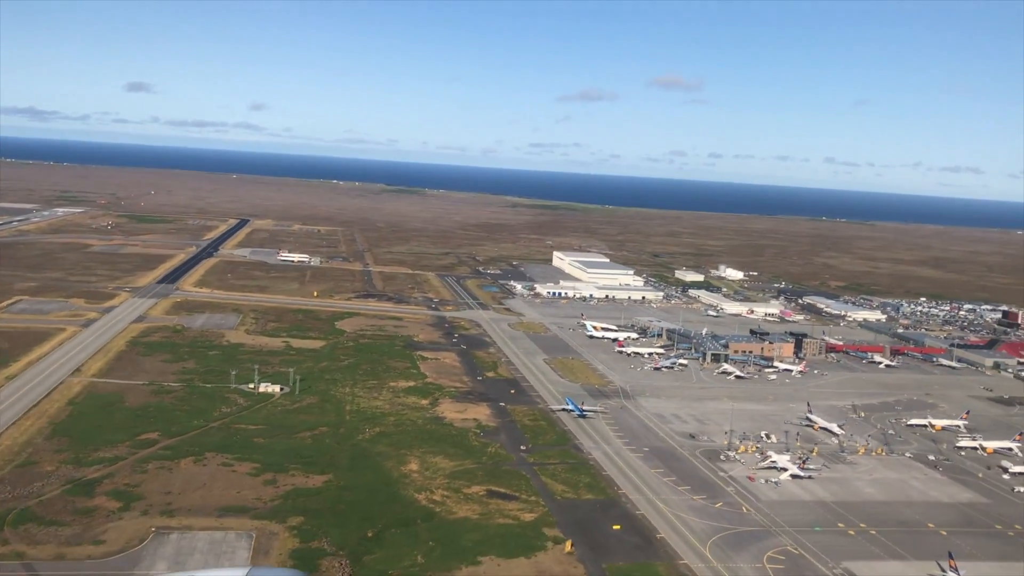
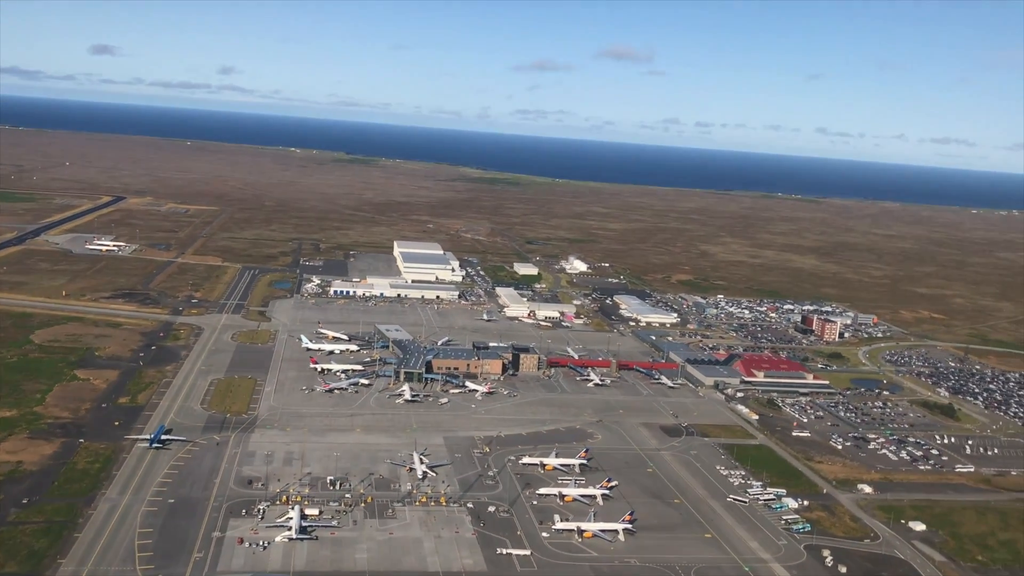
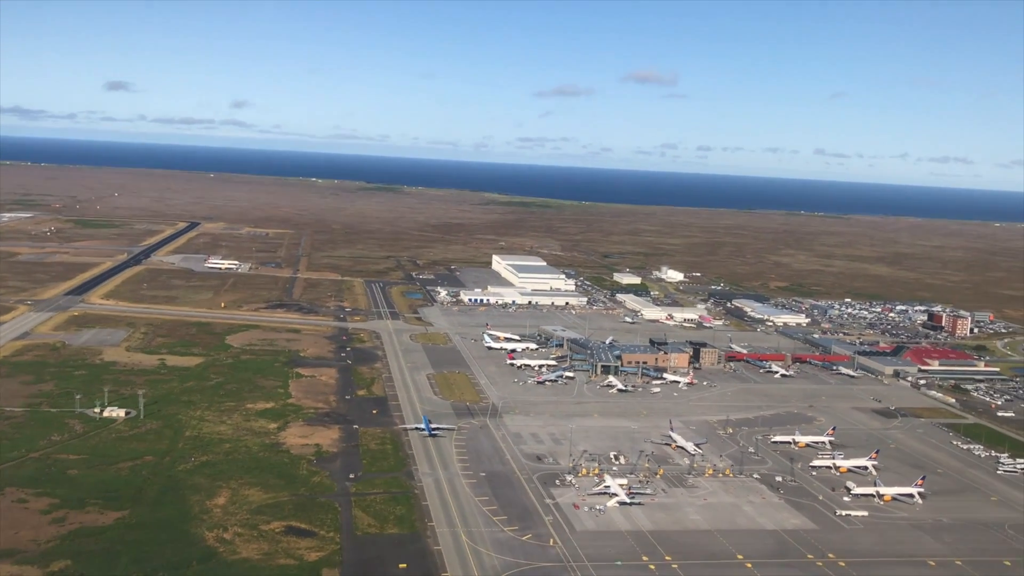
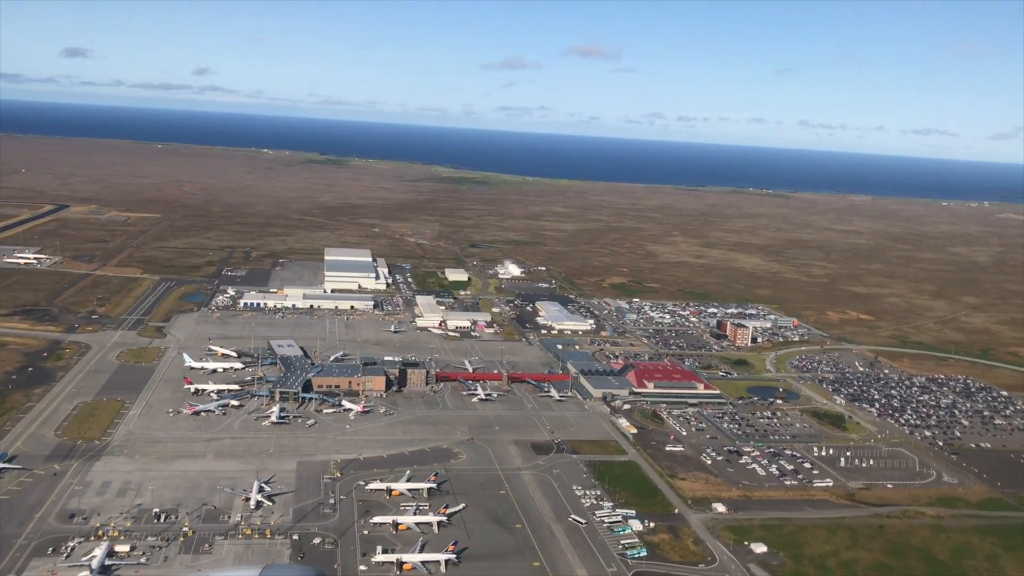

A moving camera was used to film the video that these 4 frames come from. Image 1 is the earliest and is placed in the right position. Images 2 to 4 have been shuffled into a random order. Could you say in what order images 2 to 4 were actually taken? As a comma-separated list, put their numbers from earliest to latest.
3, 2, 4
